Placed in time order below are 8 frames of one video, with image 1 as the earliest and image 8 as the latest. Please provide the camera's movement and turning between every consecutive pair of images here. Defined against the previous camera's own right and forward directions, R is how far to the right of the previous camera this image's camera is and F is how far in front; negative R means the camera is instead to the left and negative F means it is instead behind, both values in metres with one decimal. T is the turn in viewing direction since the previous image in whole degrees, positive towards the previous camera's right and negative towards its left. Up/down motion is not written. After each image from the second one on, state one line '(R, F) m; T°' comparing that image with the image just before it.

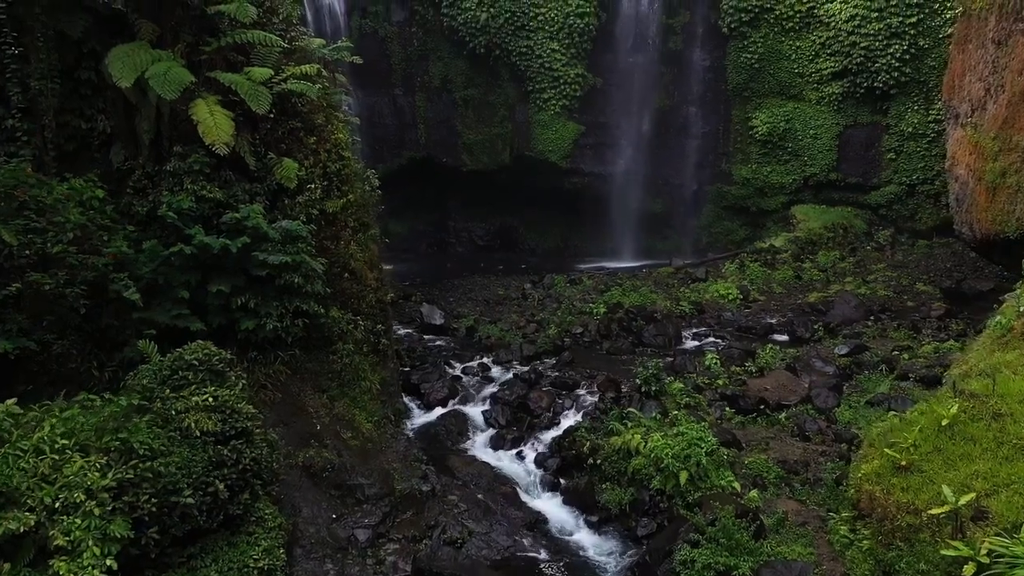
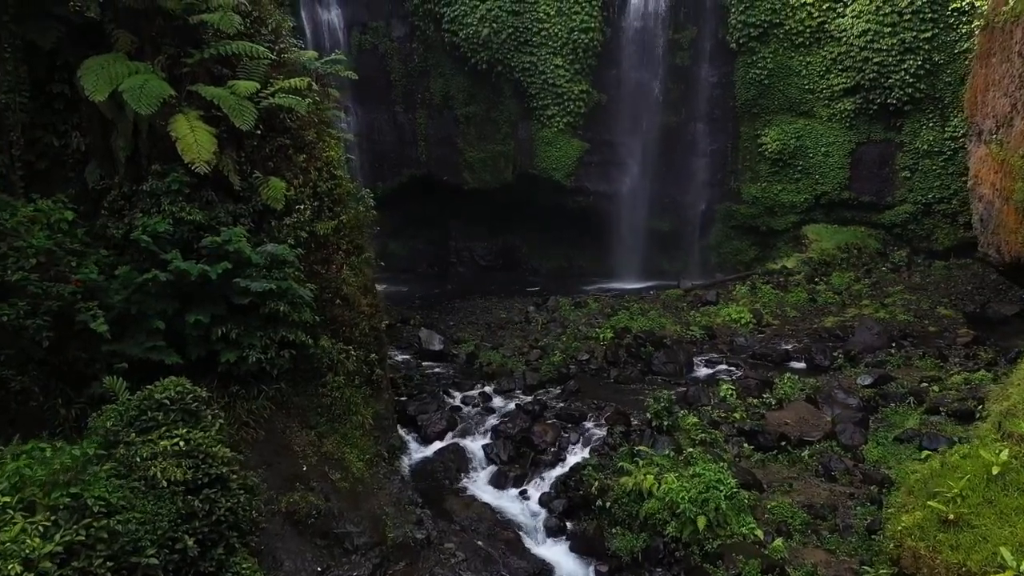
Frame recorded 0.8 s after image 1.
(0.0, +0.5) m; 0°
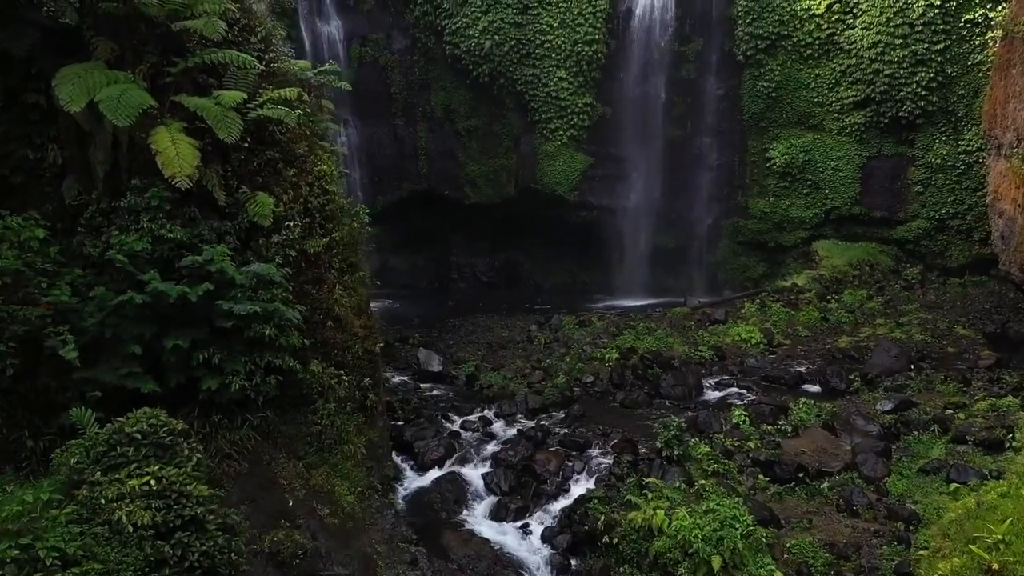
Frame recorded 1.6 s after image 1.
(0.0, +0.4) m; 0°
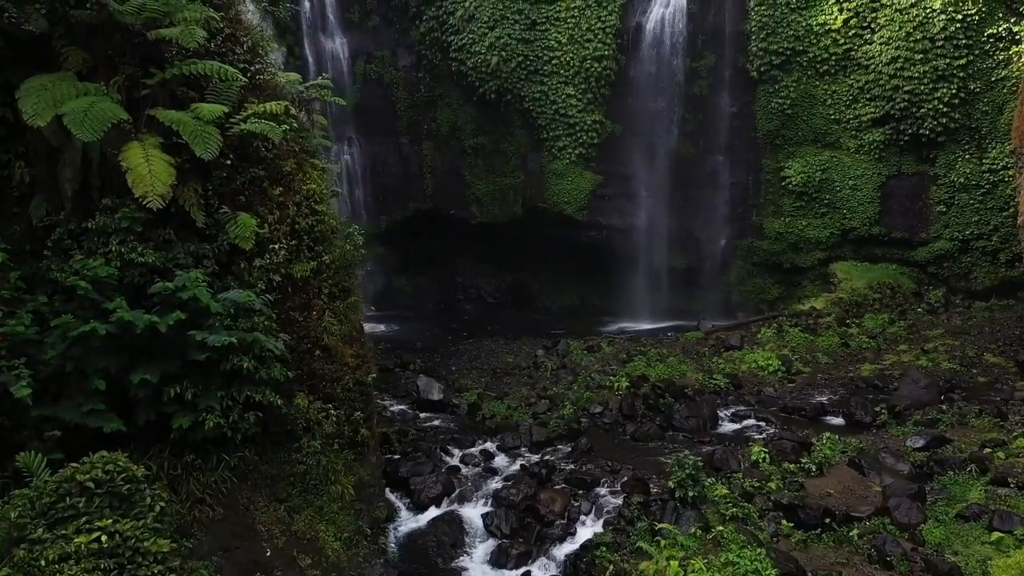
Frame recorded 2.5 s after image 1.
(+0.1, +0.5) m; -1°
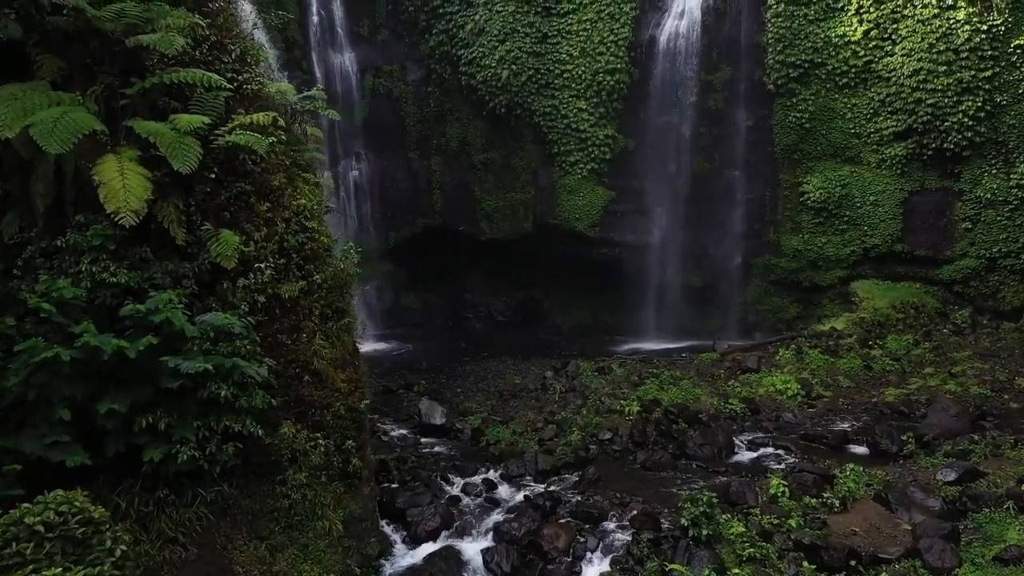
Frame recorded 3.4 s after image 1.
(+0.1, +0.4) m; -1°
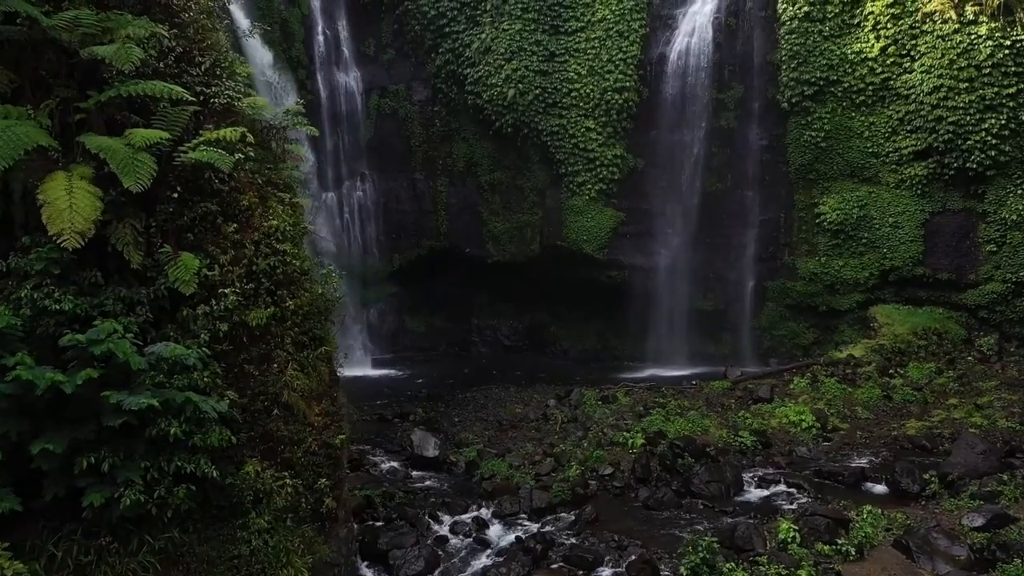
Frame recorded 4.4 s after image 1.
(+0.3, +0.4) m; -1°
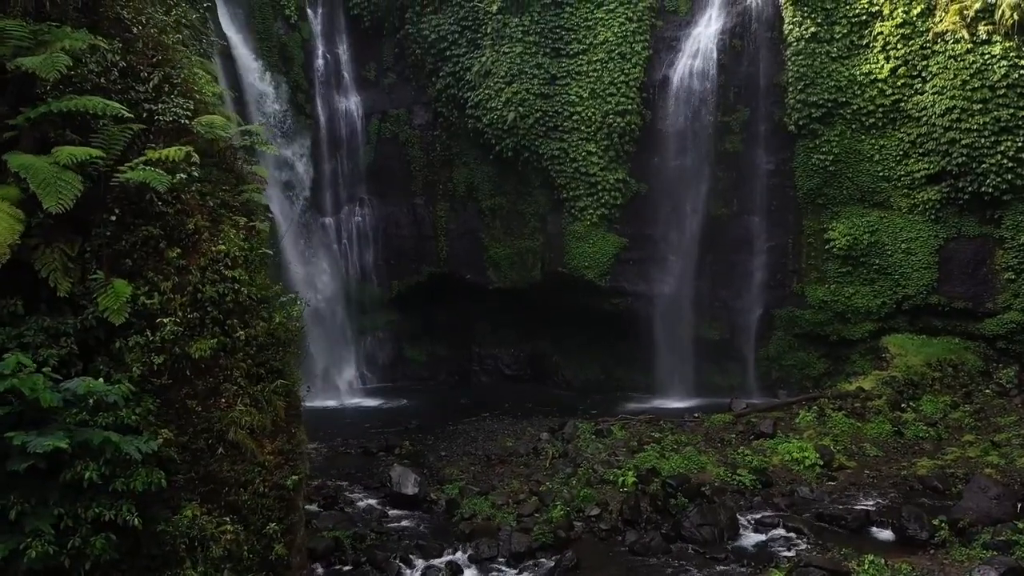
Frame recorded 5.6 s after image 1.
(+0.4, +0.4) m; -1°
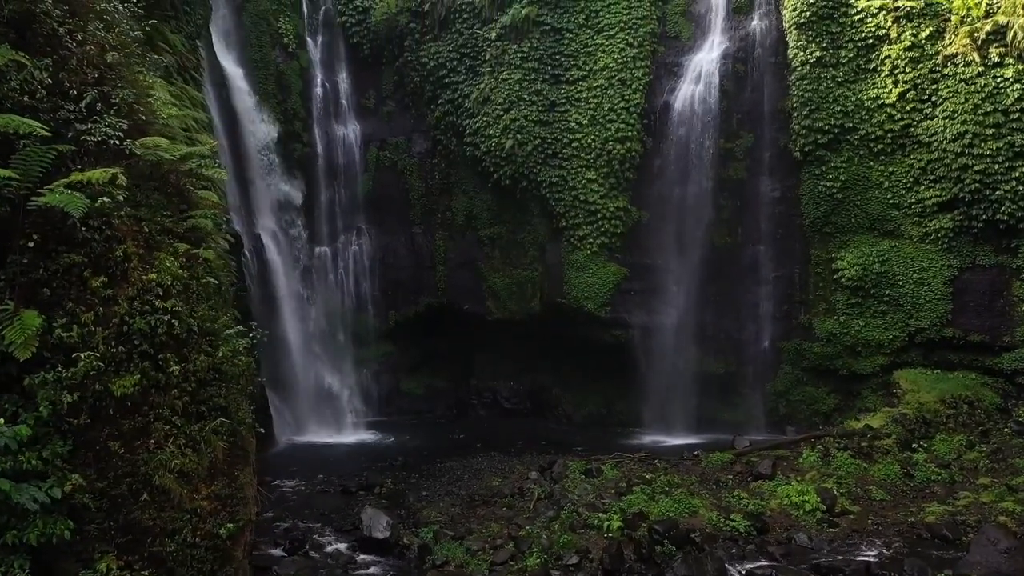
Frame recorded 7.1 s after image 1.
(+0.5, +0.4) m; -1°
